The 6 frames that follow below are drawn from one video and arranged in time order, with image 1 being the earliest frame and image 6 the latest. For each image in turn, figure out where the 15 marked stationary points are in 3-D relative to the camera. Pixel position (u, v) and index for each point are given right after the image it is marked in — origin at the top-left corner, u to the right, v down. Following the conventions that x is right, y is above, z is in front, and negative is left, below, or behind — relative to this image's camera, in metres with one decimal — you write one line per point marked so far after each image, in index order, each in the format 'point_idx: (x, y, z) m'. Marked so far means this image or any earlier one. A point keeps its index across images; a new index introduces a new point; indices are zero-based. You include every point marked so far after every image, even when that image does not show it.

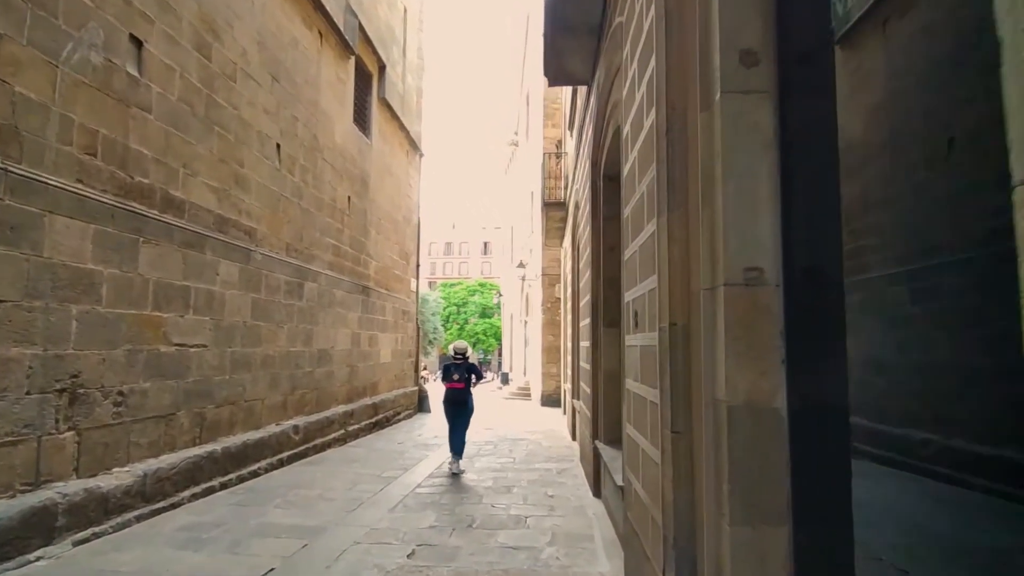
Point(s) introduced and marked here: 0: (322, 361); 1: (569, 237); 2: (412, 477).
0: (-2.8, -1.1, +8.4) m
1: (+1.0, +0.9, +10.1) m
2: (-1.1, -2.1, +6.4) m
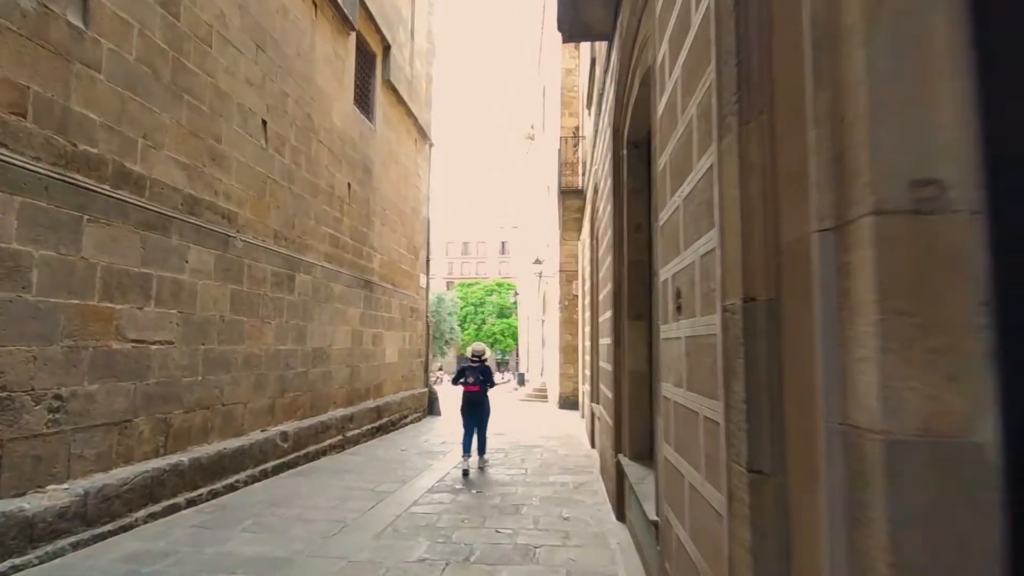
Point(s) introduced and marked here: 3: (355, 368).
0: (-2.6, -1.0, +7.7) m
1: (+1.2, +1.0, +9.3) m
2: (-1.0, -2.0, +5.7) m
3: (-2.4, -1.3, +8.9) m
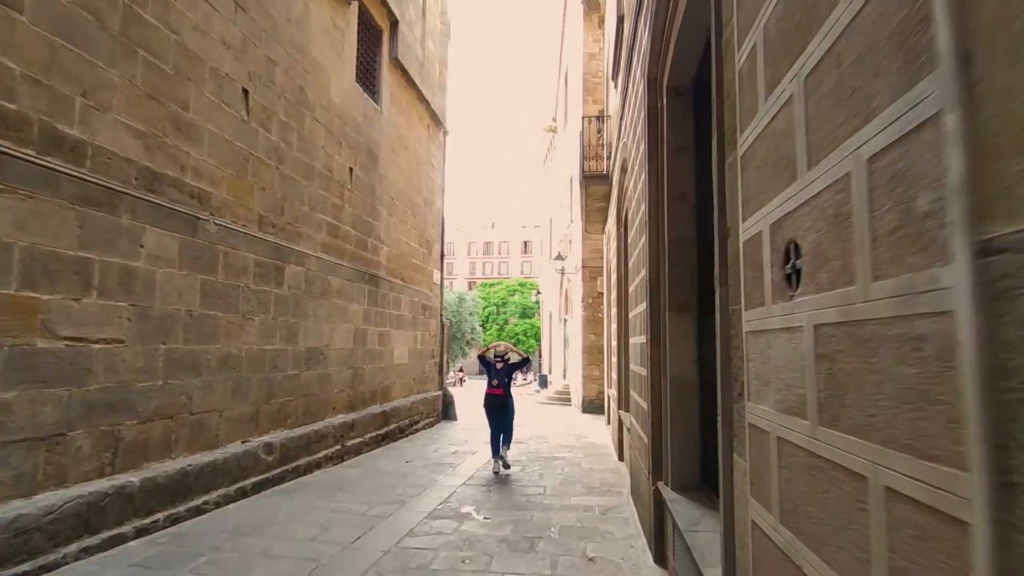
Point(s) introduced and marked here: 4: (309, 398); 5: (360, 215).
0: (-2.4, -0.9, +6.9) m
1: (+1.5, +1.1, +8.3) m
2: (-0.9, -1.9, +4.8) m
3: (-2.2, -1.2, +8.1) m
4: (-2.4, -1.3, +6.8) m
5: (-2.2, +1.1, +8.4) m
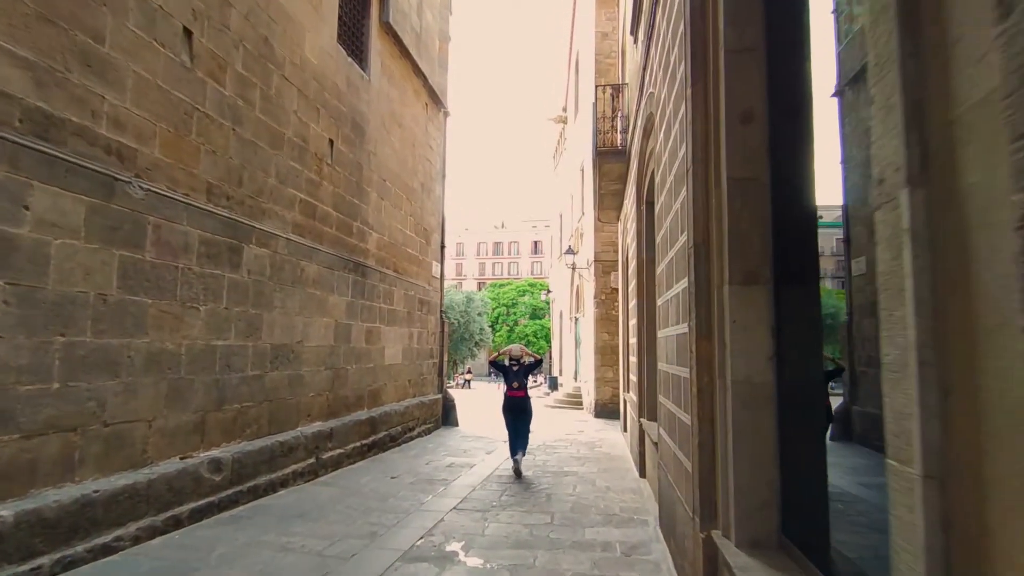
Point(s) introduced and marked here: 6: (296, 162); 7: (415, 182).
0: (-2.4, -0.8, +5.9) m
1: (+1.5, +1.2, +7.2) m
2: (-0.9, -1.8, +3.8) m
3: (-2.2, -1.0, +7.1) m
4: (-2.4, -1.2, +5.8) m
5: (-2.2, +1.2, +7.4) m
6: (-2.4, +1.4, +6.3) m
7: (-1.7, +1.9, +10.2) m
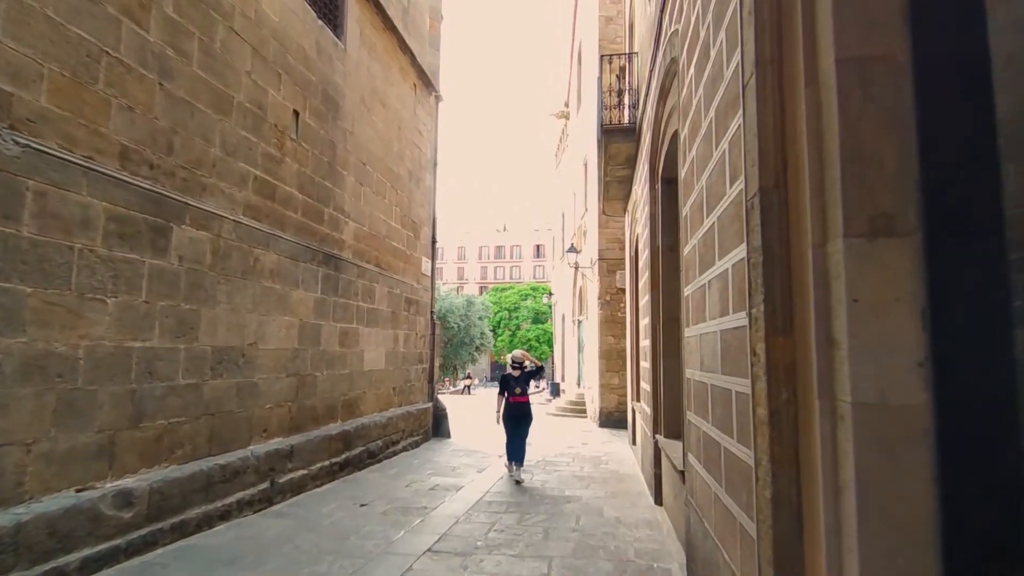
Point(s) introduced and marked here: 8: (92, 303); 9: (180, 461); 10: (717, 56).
0: (-2.5, -0.7, +4.9) m
1: (+1.5, +1.3, +6.3) m
2: (-1.0, -1.7, +2.8) m
3: (-2.2, -1.0, +6.1) m
4: (-2.5, -1.1, +4.8) m
5: (-2.3, +1.3, +6.5) m
6: (-2.5, +1.5, +5.3) m
7: (-1.8, +1.9, +9.2) m
8: (-2.7, -0.1, +3.7) m
9: (-2.5, -1.3, +4.4) m
10: (+0.9, +1.0, +2.5) m
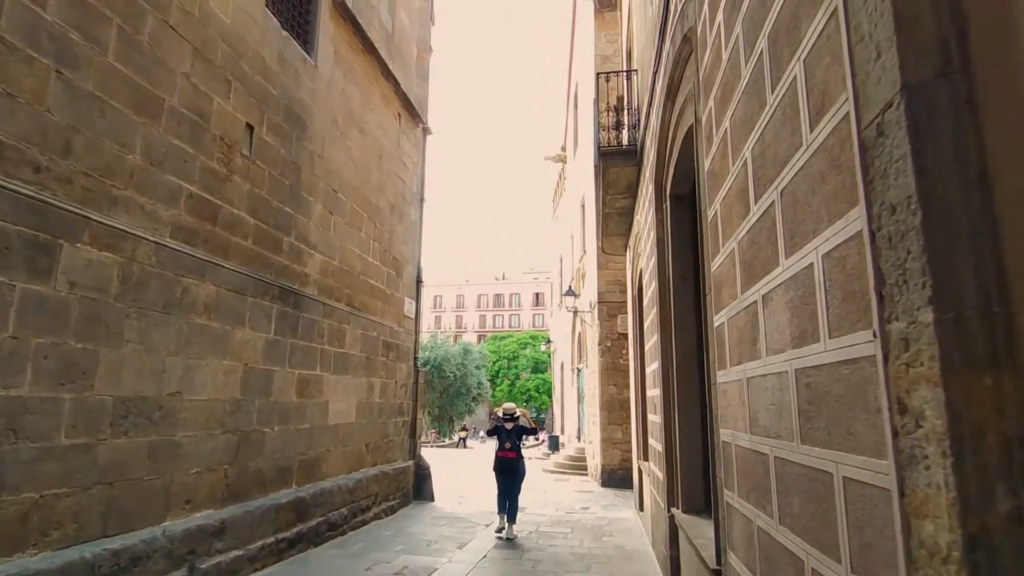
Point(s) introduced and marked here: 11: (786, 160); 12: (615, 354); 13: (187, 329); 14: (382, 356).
0: (-2.6, -0.9, +4.0) m
1: (+1.3, +0.9, +5.5) m
2: (-1.1, -1.8, +1.8) m
3: (-2.4, -1.3, +5.1) m
4: (-2.6, -1.3, +3.8) m
5: (-2.4, +0.9, +5.7) m
6: (-2.6, +1.2, +4.5) m
7: (-1.9, +1.3, +8.5) m
8: (-2.9, -0.2, +2.8) m
9: (-2.7, -1.5, +3.4) m
10: (+0.7, +0.9, +1.6) m
11: (+0.7, +0.3, +1.5) m
12: (+2.0, -1.3, +11.0) m
13: (-2.5, -0.3, +4.4) m
14: (-1.9, -1.0, +8.2) m
